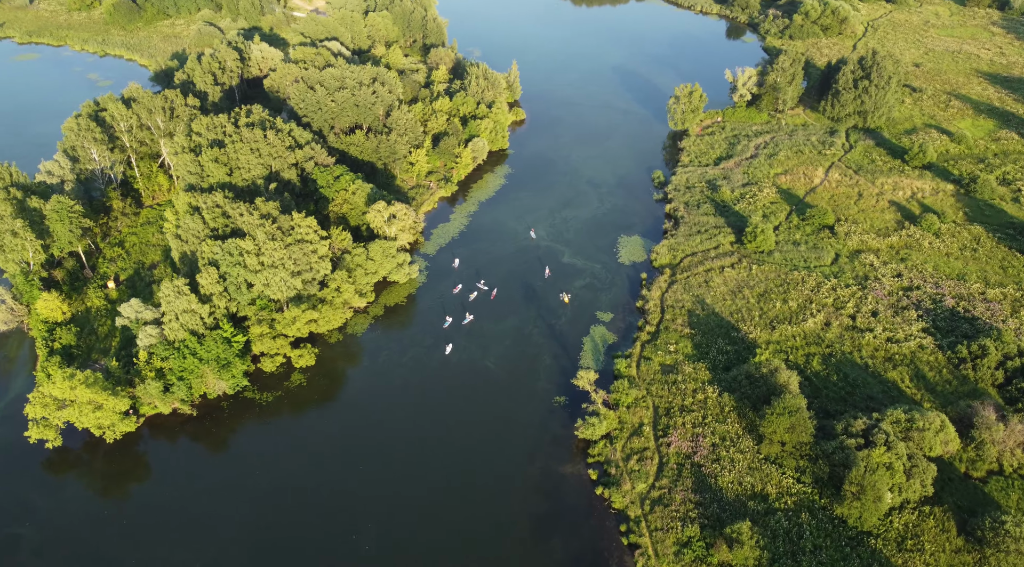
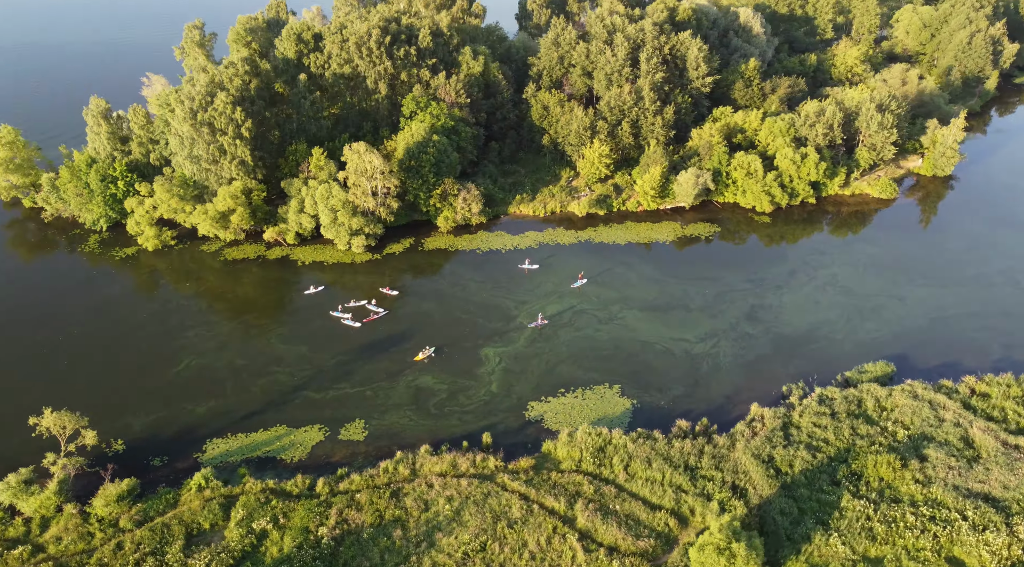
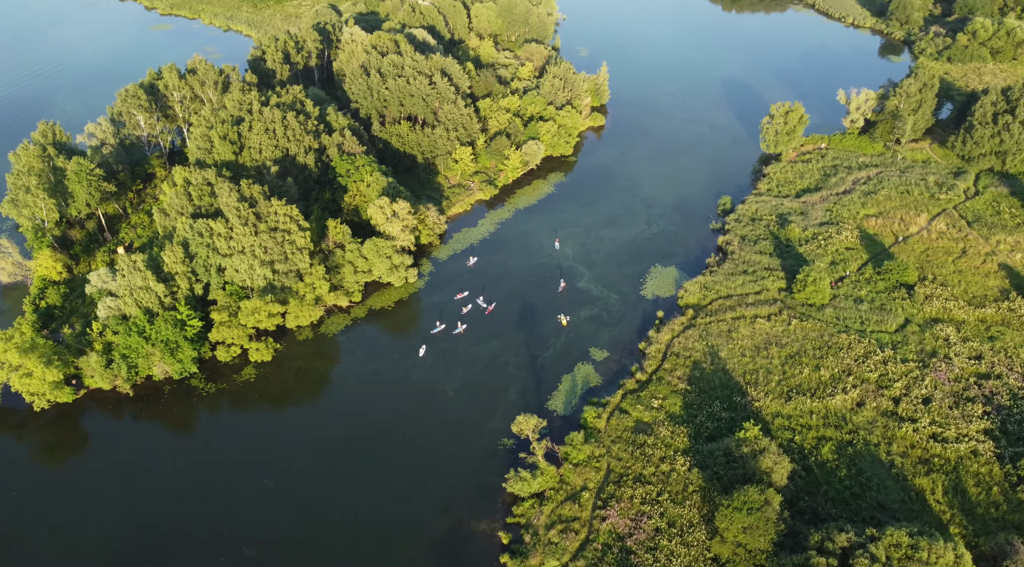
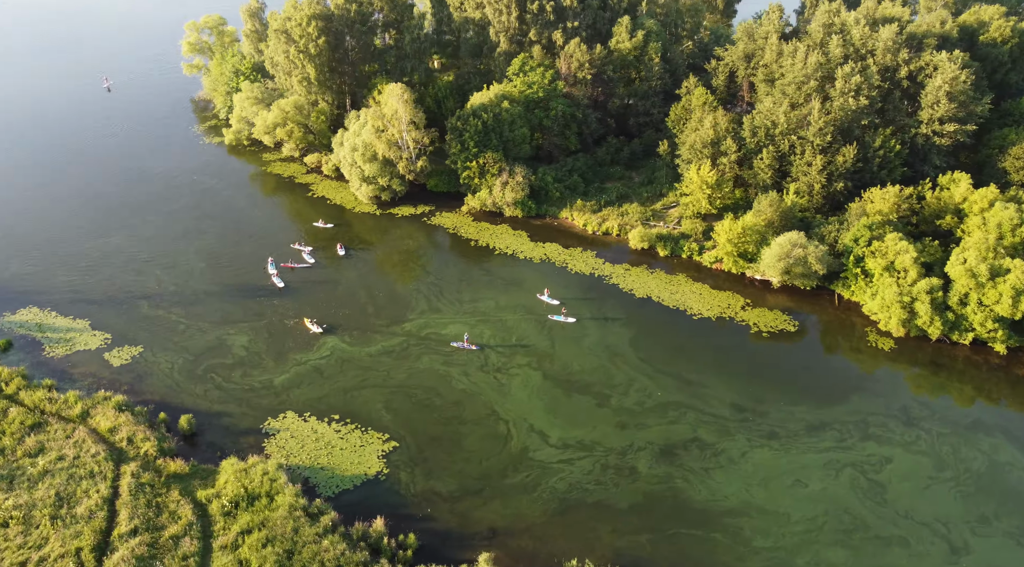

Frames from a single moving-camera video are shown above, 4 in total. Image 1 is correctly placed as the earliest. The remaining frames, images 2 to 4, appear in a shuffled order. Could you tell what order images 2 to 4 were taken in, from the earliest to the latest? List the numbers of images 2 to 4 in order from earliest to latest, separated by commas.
3, 2, 4
